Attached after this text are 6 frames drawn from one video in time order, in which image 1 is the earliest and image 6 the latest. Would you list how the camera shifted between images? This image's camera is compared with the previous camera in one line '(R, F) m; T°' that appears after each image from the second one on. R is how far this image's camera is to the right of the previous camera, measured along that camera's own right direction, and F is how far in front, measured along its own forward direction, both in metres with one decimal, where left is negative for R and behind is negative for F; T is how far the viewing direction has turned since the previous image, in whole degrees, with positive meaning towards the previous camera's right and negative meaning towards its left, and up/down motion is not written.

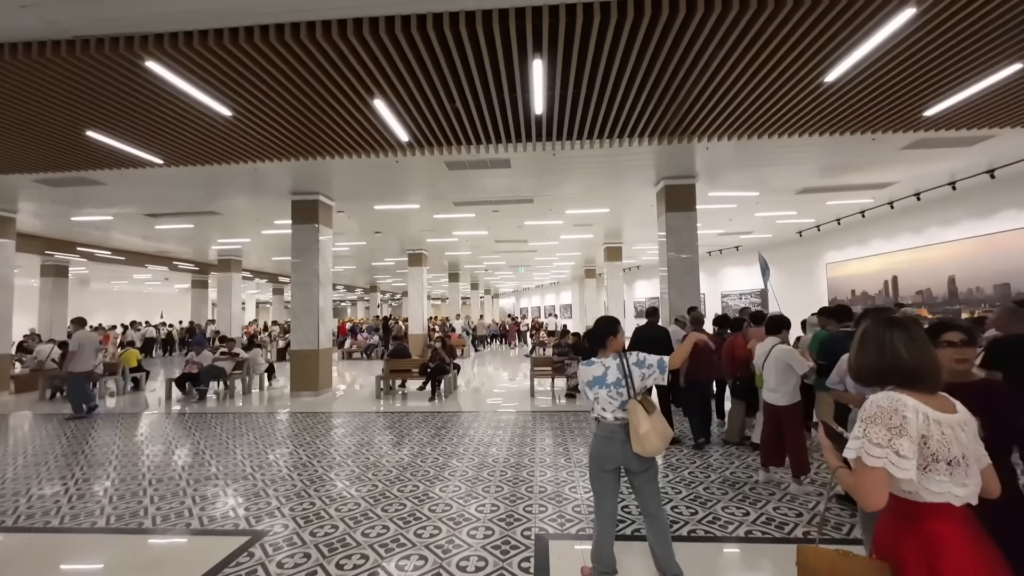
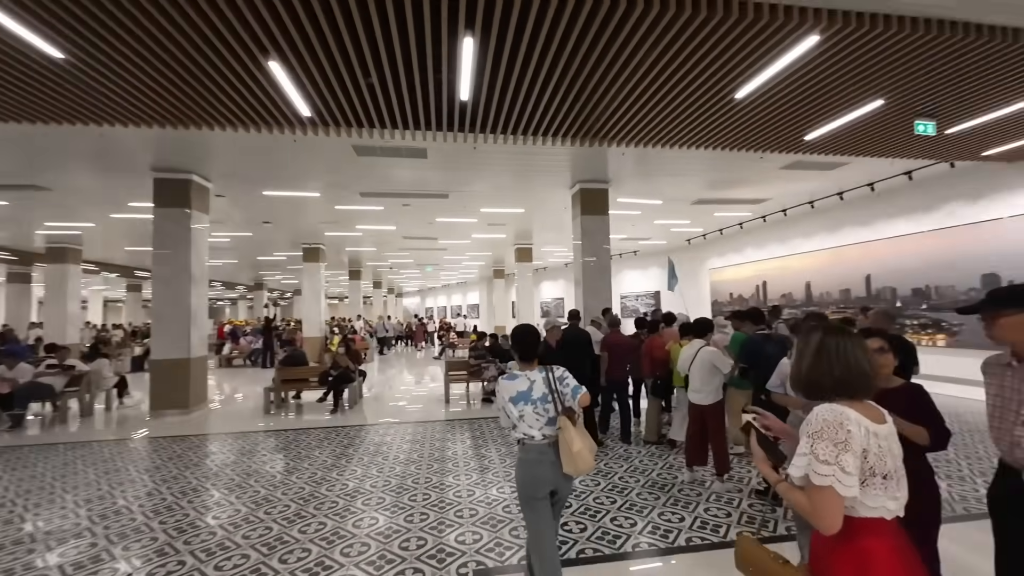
(-0.2, +0.4) m; +13°
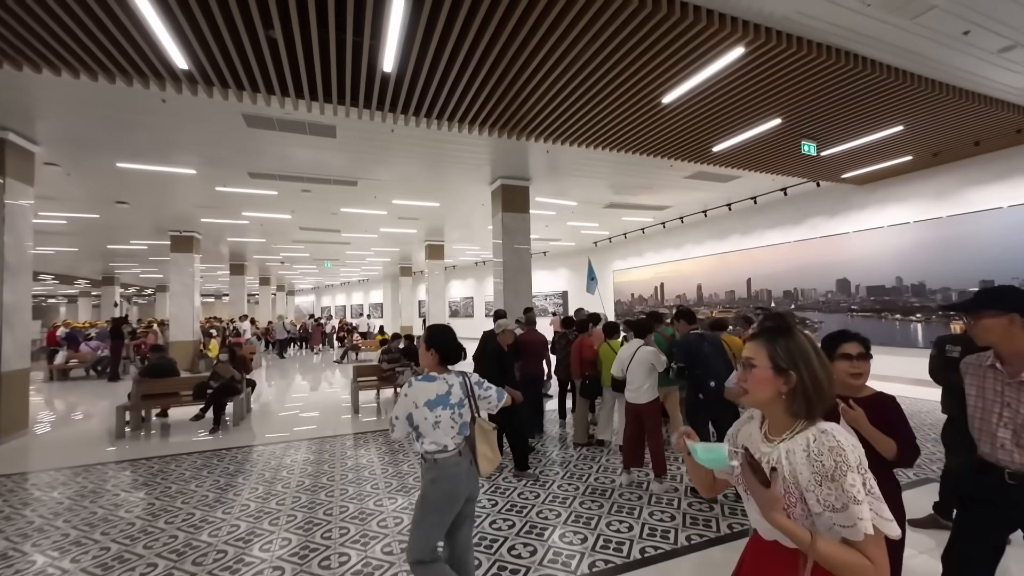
(-0.3, +0.4) m; +13°
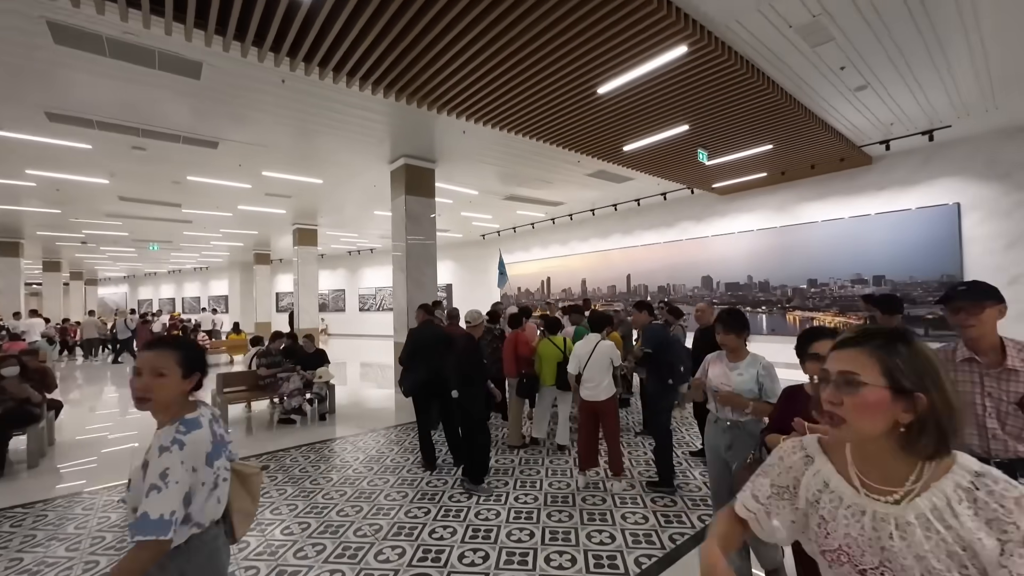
(-0.7, +0.6) m; +18°
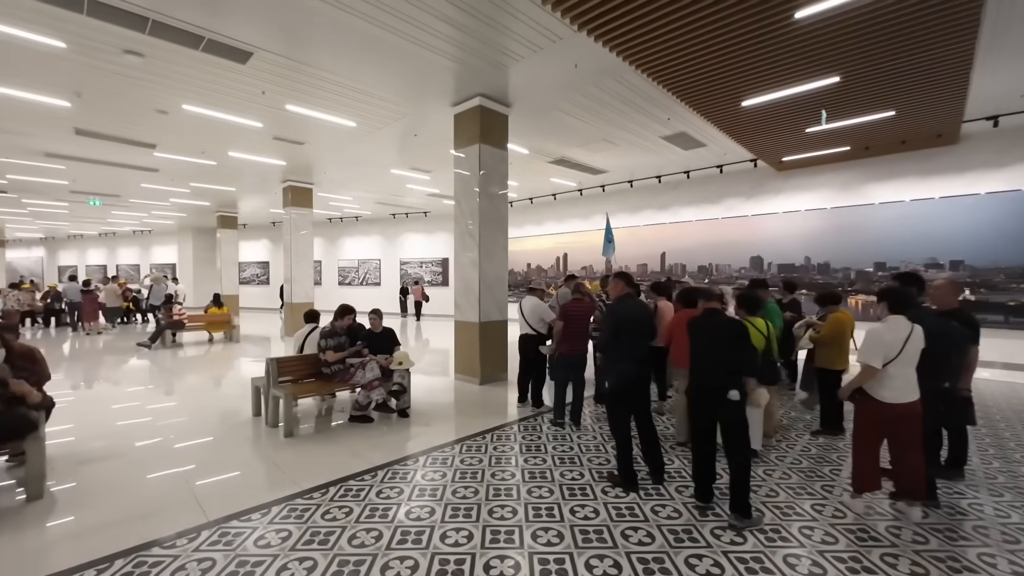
(-2.0, +1.2) m; +7°
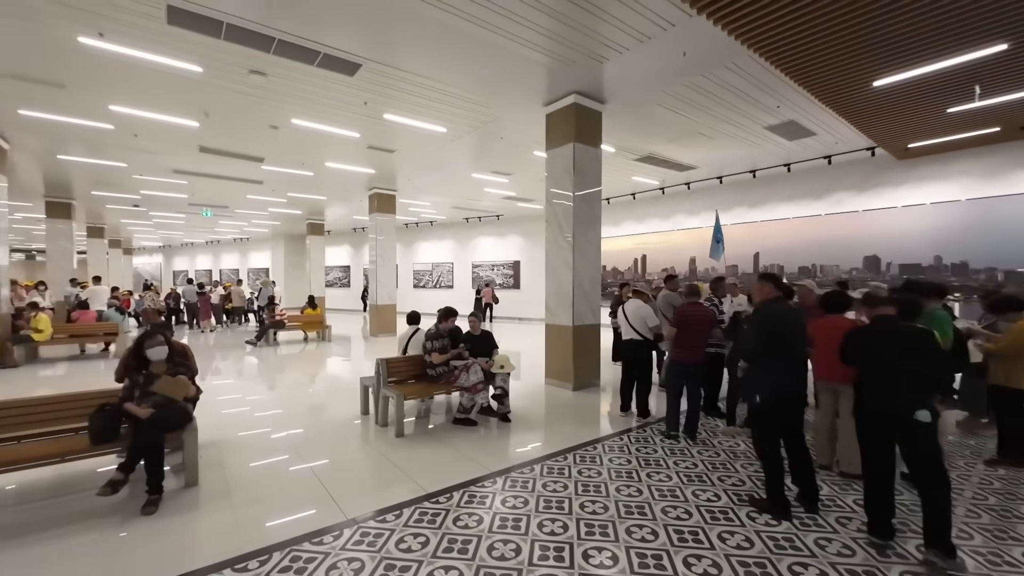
(-0.5, +0.1) m; -8°
